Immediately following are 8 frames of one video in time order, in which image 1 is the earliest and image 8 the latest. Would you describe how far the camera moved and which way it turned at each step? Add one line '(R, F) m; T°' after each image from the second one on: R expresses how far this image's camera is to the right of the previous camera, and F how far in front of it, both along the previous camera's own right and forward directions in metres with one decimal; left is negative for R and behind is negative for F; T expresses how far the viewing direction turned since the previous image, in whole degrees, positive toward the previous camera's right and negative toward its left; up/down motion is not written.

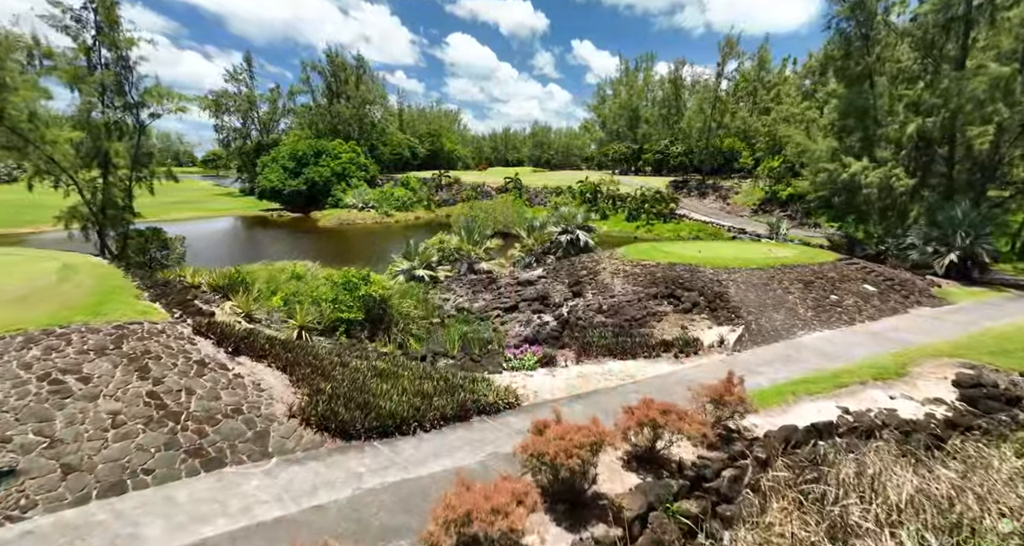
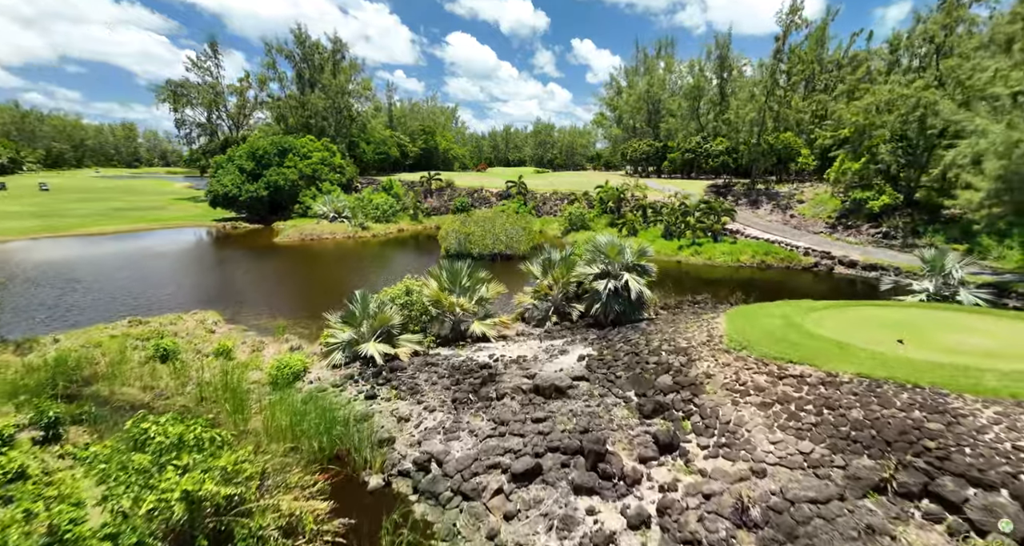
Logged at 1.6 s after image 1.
(-0.2, +7.9) m; 0°
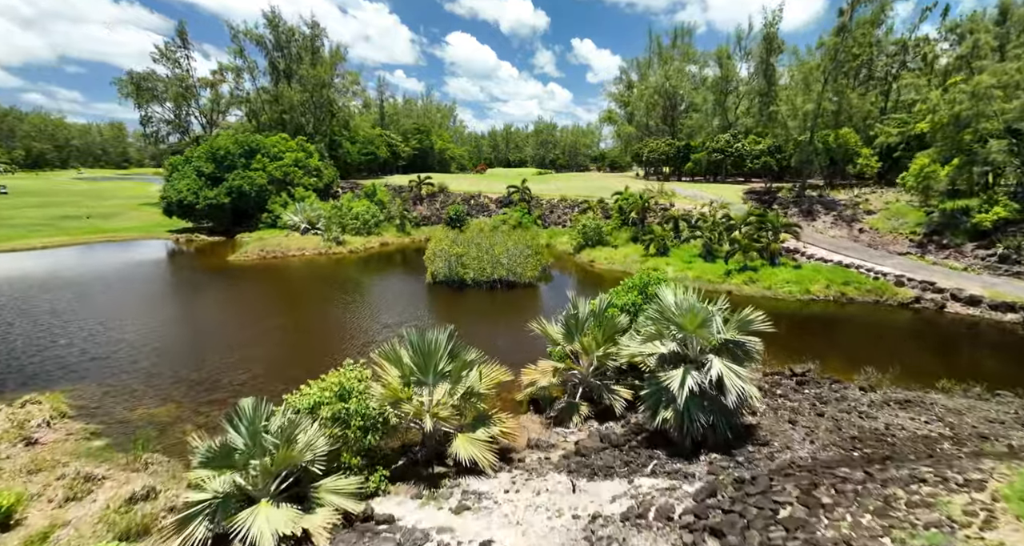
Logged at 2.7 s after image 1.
(-0.2, +5.6) m; 0°
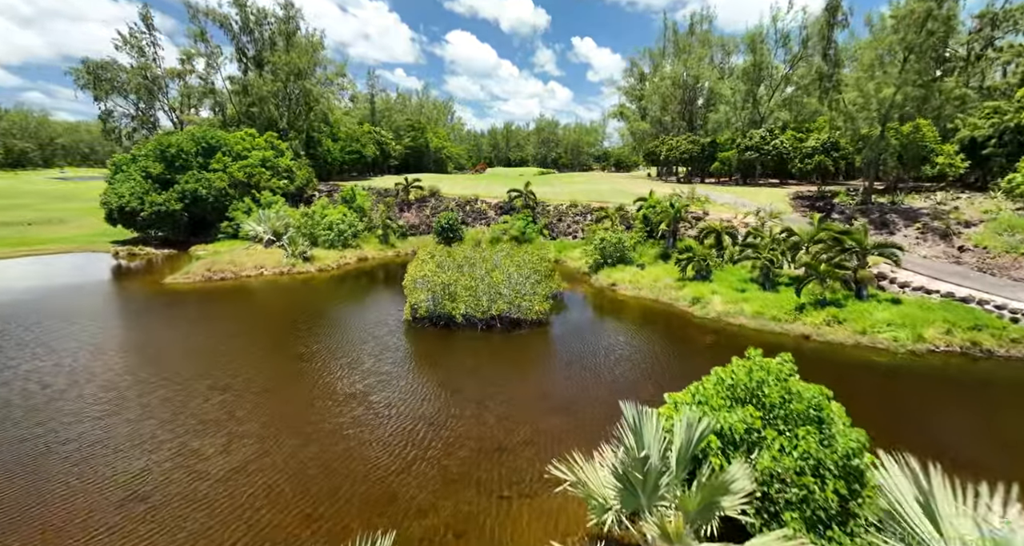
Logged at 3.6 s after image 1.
(-0.1, +5.2) m; 0°
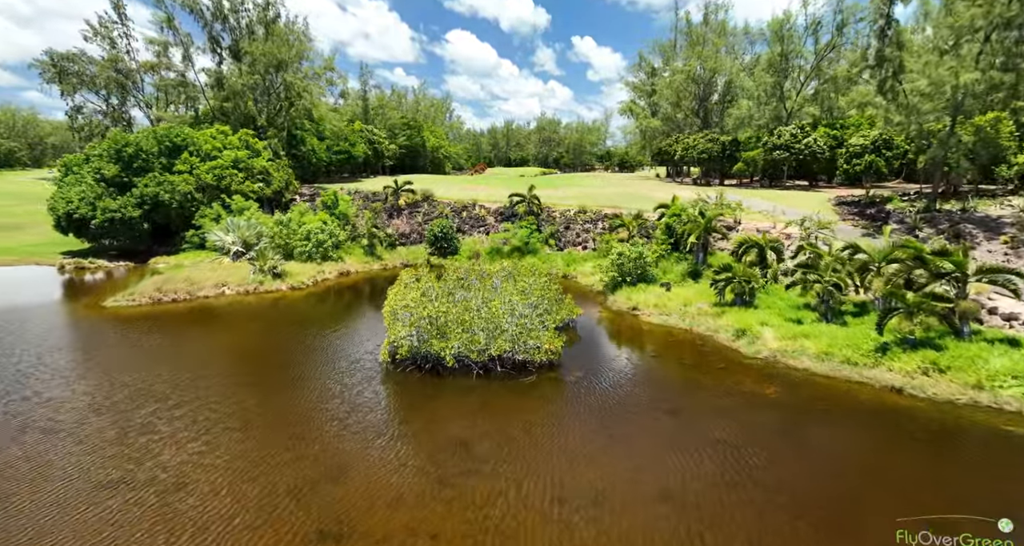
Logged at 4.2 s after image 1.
(-0.1, +3.5) m; 0°
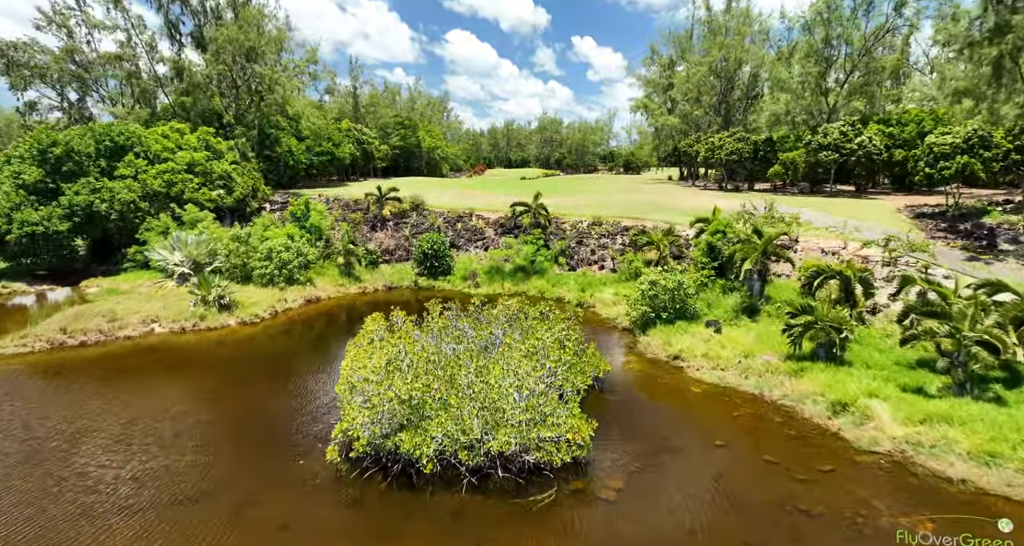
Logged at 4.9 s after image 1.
(-0.1, +4.4) m; 0°
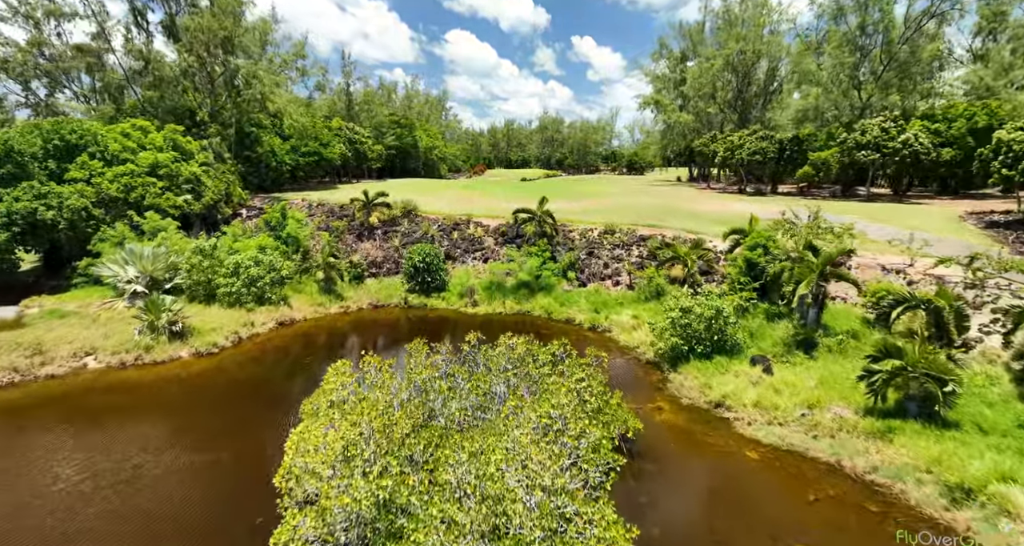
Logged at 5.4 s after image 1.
(-0.1, +2.8) m; 0°
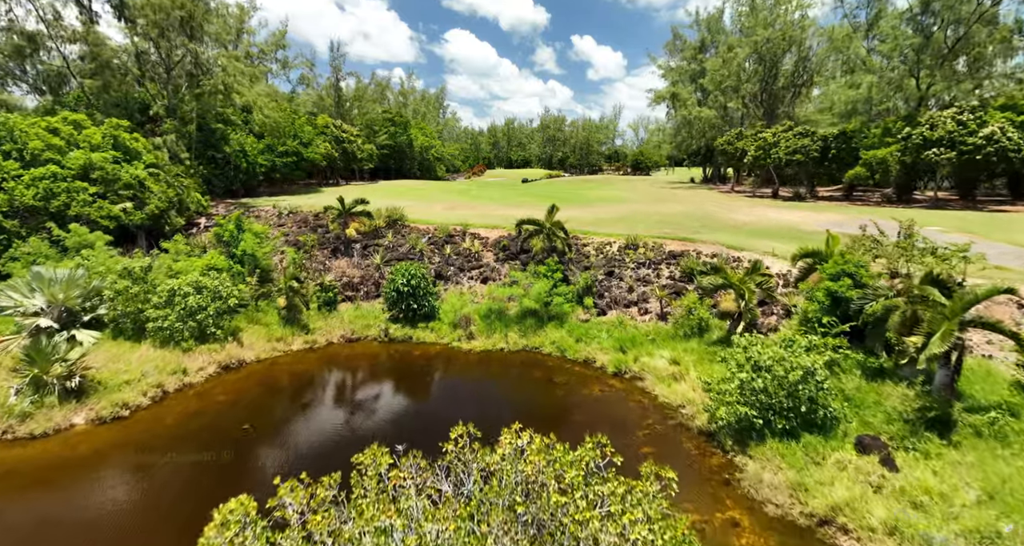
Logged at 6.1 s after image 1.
(-0.1, +3.9) m; 0°
